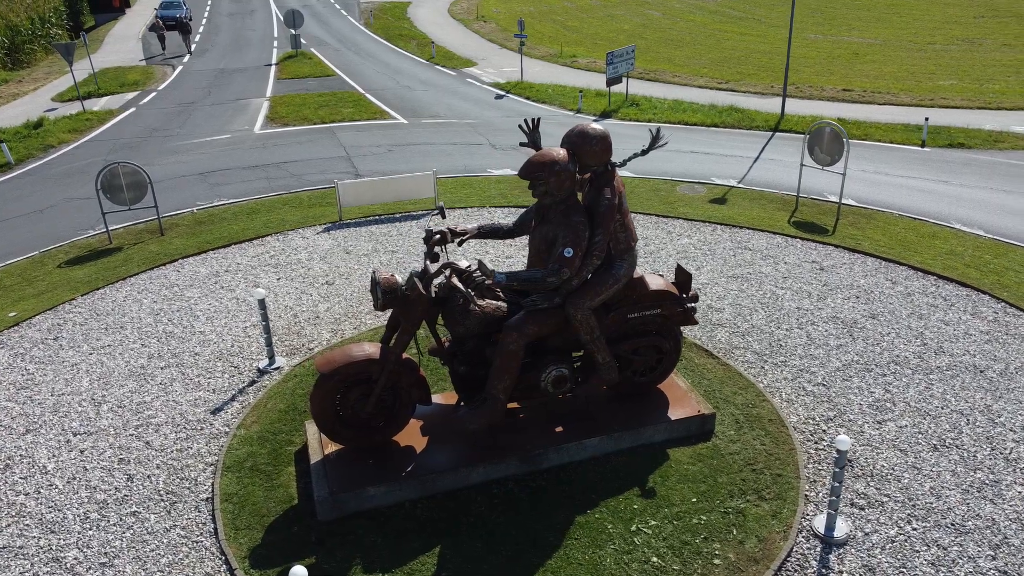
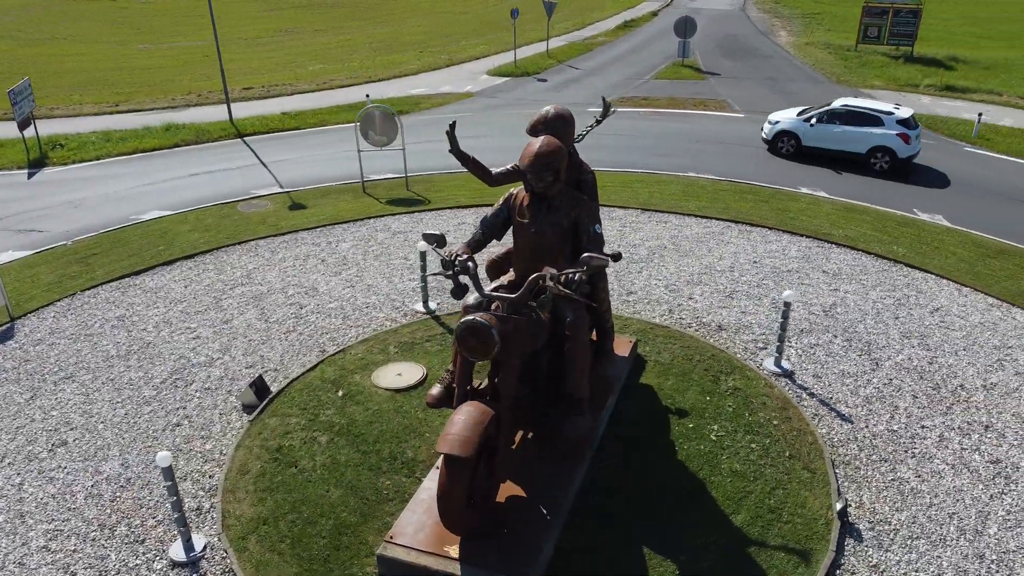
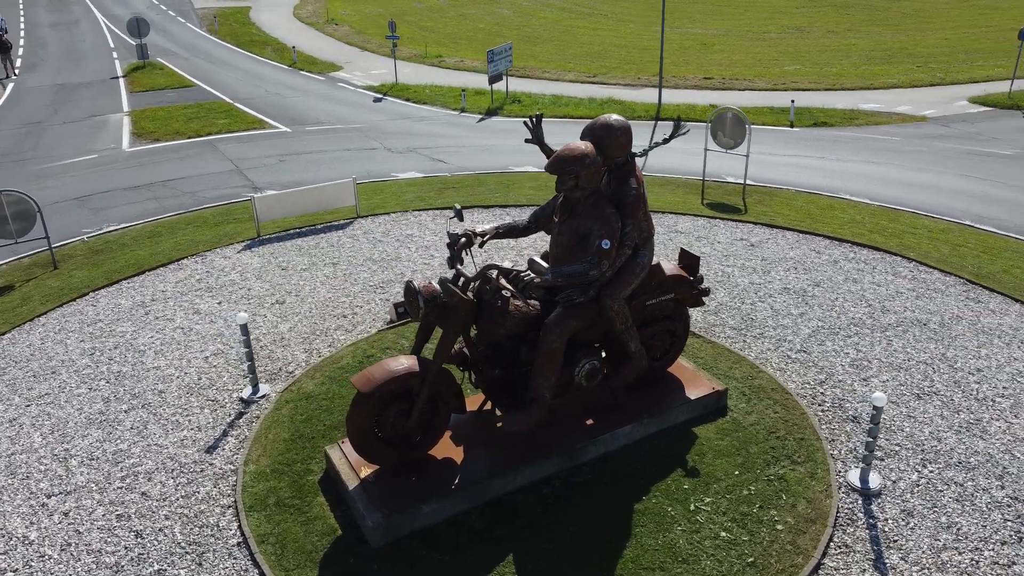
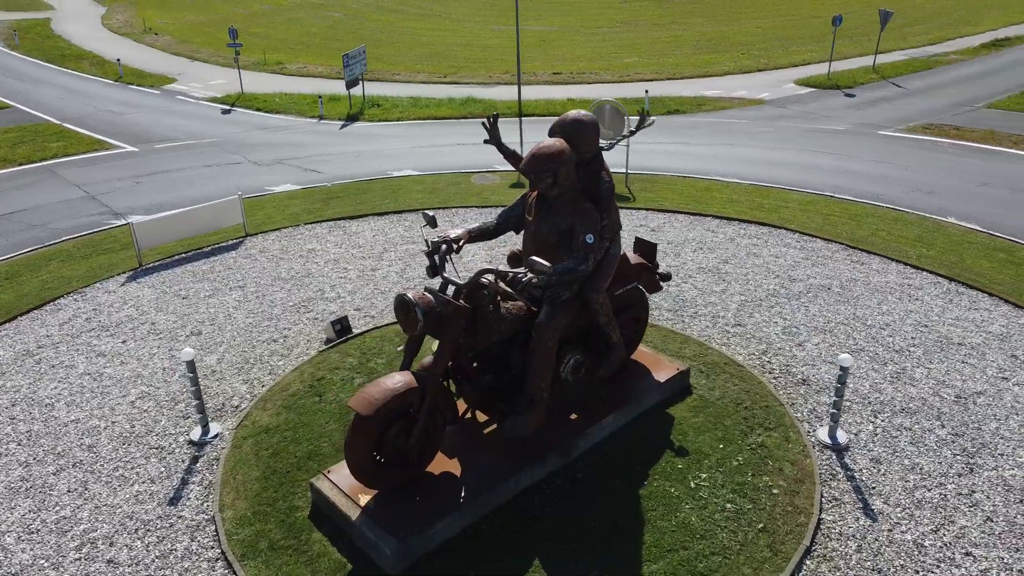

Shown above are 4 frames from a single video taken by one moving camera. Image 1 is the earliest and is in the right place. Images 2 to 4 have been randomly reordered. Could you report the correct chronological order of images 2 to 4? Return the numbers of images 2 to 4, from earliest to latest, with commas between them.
3, 4, 2
